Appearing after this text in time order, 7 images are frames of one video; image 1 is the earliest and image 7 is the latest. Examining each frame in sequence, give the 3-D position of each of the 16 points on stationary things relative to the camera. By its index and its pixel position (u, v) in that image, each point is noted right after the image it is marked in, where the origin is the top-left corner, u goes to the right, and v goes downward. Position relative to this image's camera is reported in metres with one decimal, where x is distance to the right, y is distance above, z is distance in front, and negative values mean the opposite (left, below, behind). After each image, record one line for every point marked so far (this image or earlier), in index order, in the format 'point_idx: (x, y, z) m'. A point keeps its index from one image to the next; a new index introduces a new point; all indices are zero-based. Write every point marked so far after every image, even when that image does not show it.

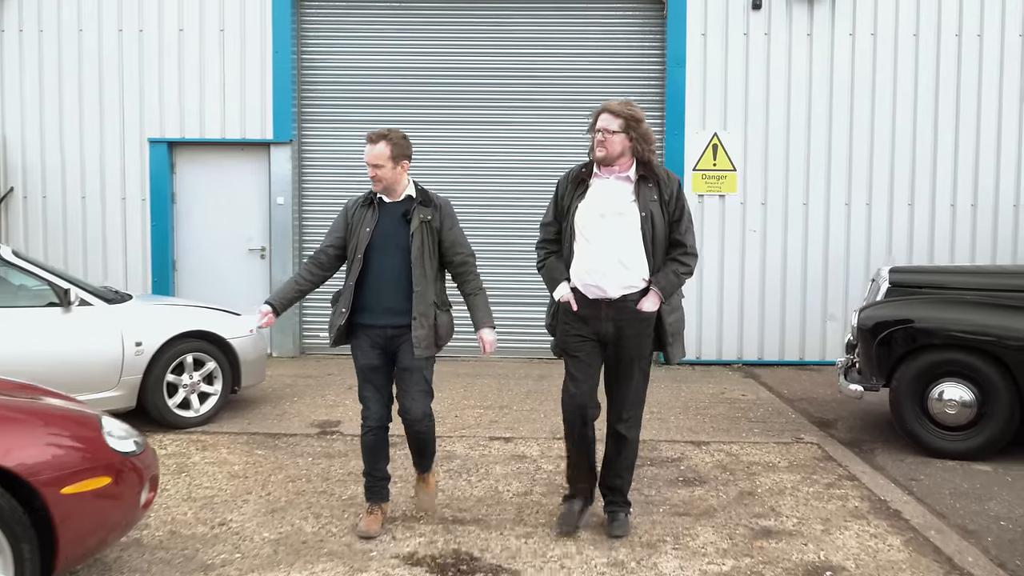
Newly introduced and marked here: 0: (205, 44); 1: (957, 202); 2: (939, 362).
0: (-2.8, +2.3, +8.2) m
1: (+4.0, +0.8, +7.9) m
2: (+2.3, -0.4, +4.9) m
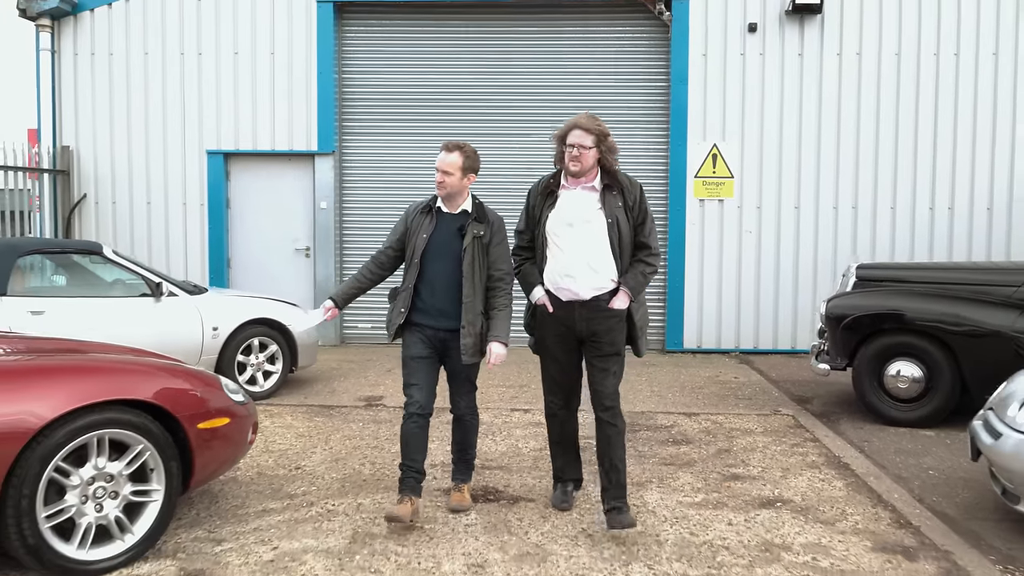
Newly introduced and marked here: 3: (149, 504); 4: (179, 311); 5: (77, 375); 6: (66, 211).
0: (-2.6, +2.3, +9.1) m
1: (+4.2, +0.8, +8.7) m
2: (+2.5, -0.4, +5.7) m
3: (-1.4, -0.8, +3.4) m
4: (-2.3, -0.2, +6.1) m
5: (-1.6, -0.3, +3.2) m
6: (-4.7, +0.8, +9.4) m
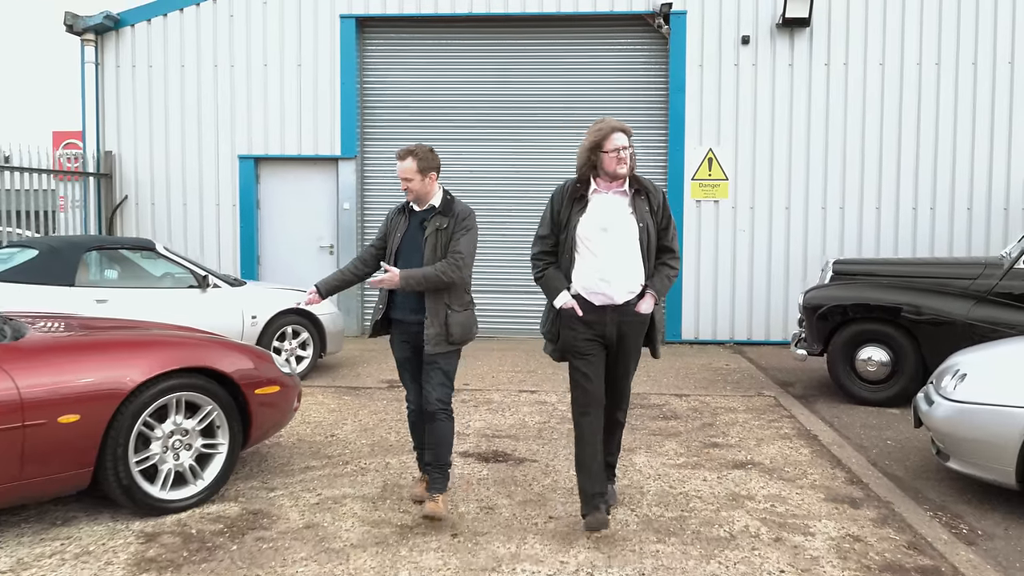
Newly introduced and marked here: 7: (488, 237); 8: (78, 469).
0: (-2.5, +2.4, +9.8) m
1: (+4.3, +0.9, +9.3) m
2: (+2.5, -0.3, +6.4) m
3: (-1.4, -0.8, +4.1) m
4: (-2.2, -0.1, +6.8) m
5: (-1.6, -0.3, +3.9) m
6: (-4.6, +0.9, +10.2) m
7: (-0.3, +0.6, +10.1) m
8: (-1.8, -0.7, +3.7) m
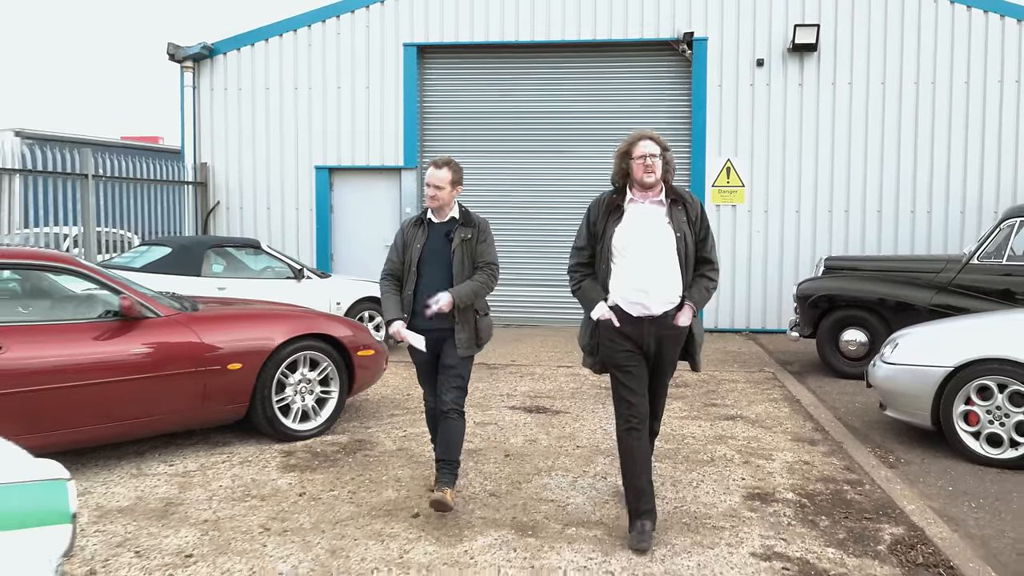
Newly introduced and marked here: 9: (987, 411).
0: (-2.0, +2.4, +11.3) m
1: (+4.7, +0.9, +10.5) m
2: (+2.9, -0.2, +7.6) m
3: (-1.1, -0.7, +5.5) m
4: (-1.8, 0.0, +8.3) m
5: (-1.4, -0.2, +5.4) m
6: (-4.1, +1.0, +11.7) m
7: (+0.3, +0.7, +11.5) m
8: (-1.6, -0.7, +5.1) m
9: (+2.7, -0.7, +5.0) m
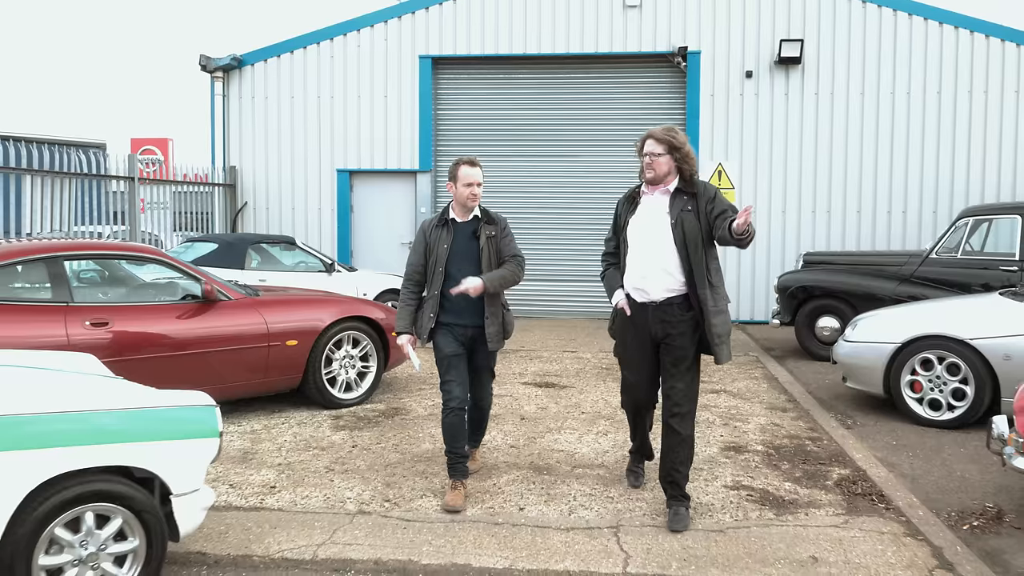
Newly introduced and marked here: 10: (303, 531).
0: (-1.9, +2.5, +12.2) m
1: (+4.8, +1.0, +11.4) m
2: (+3.0, -0.2, +8.5) m
3: (-1.0, -0.6, +6.4) m
4: (-1.7, +0.1, +9.2) m
5: (-1.3, -0.1, +6.2) m
6: (-4.0, +1.0, +12.6) m
7: (+0.3, +0.7, +12.4) m
8: (-1.5, -0.6, +6.0) m
9: (+2.7, -0.6, +5.9) m
10: (-0.9, -1.1, +3.9) m
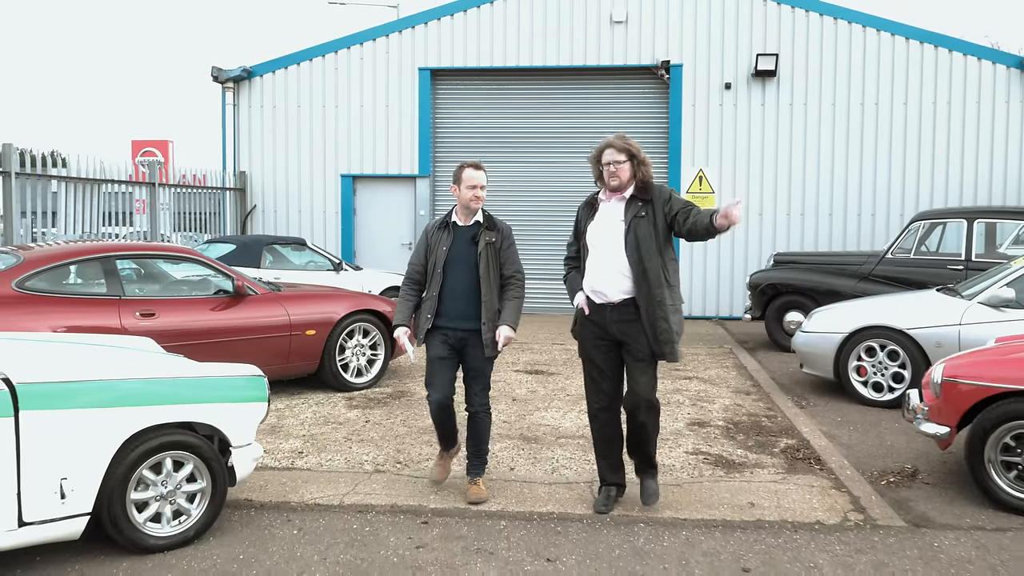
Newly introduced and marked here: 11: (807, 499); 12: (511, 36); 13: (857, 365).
0: (-2.0, +2.5, +13.0) m
1: (+4.8, +1.0, +12.2) m
2: (+2.9, -0.1, +9.3) m
3: (-1.1, -0.6, +7.2) m
4: (-1.8, +0.1, +9.9) m
5: (-1.3, -0.1, +7.0) m
6: (-4.1, +1.1, +13.4) m
7: (+0.3, +0.8, +13.2) m
8: (-1.5, -0.6, +6.8) m
9: (+2.7, -0.6, +6.7) m
10: (-0.9, -1.0, +4.6) m
11: (+1.5, -1.1, +4.4) m
12: (0.0, +3.6, +12.7) m
13: (+2.6, -0.6, +6.7) m
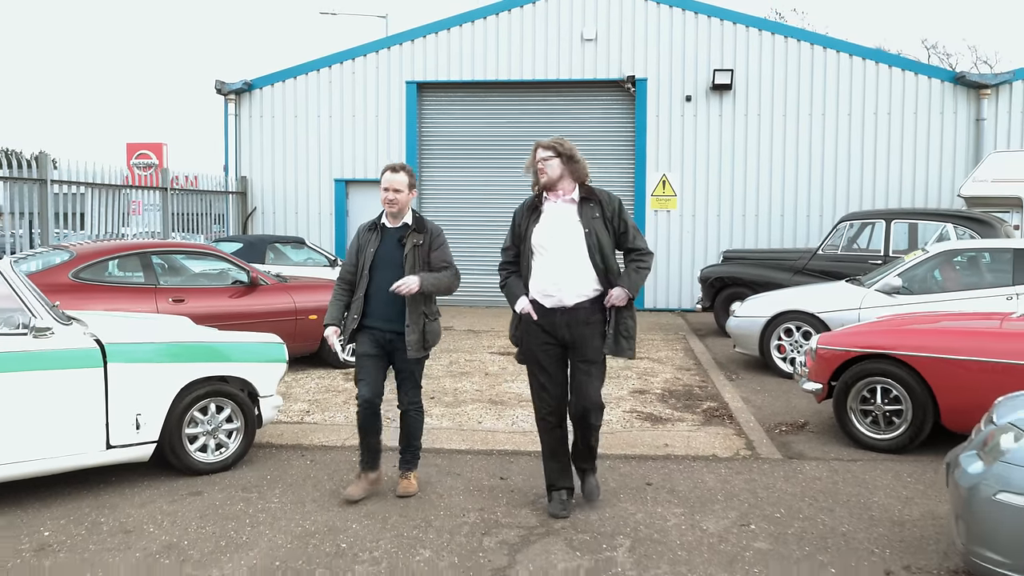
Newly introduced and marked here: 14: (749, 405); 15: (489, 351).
0: (-2.3, +2.6, +14.1) m
1: (+4.5, +1.1, +13.4) m
2: (+2.6, -0.1, +10.5) m
3: (-1.3, -0.5, +8.3) m
4: (-2.1, +0.2, +11.1) m
5: (-1.6, 0.0, +8.2) m
6: (-4.4, +1.1, +14.5) m
7: (-0.1, +0.8, +14.3) m
8: (-1.8, -0.5, +7.9) m
9: (+2.5, -0.5, +7.9) m
10: (-1.2, -0.9, +5.8) m
11: (+1.3, -1.0, +5.6) m
12: (-0.3, +3.7, +13.8) m
13: (+2.4, -0.5, +7.9) m
14: (+1.8, -0.9, +6.8) m
15: (-0.3, -0.7, +9.2) m
